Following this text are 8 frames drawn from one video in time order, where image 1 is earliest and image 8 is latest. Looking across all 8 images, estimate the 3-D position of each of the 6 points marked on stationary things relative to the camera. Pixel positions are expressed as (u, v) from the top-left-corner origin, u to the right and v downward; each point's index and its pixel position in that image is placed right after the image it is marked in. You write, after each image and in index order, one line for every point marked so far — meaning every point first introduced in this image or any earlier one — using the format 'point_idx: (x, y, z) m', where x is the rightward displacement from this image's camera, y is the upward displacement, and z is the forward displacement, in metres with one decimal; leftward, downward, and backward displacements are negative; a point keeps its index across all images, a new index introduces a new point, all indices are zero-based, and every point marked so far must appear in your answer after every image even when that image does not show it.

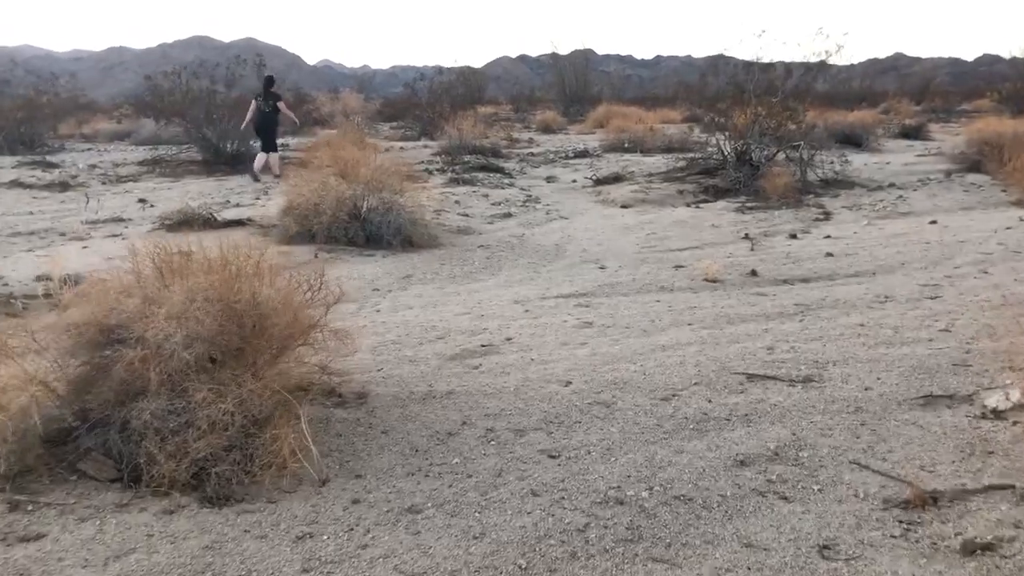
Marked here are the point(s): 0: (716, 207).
0: (+2.4, +0.9, +10.6) m
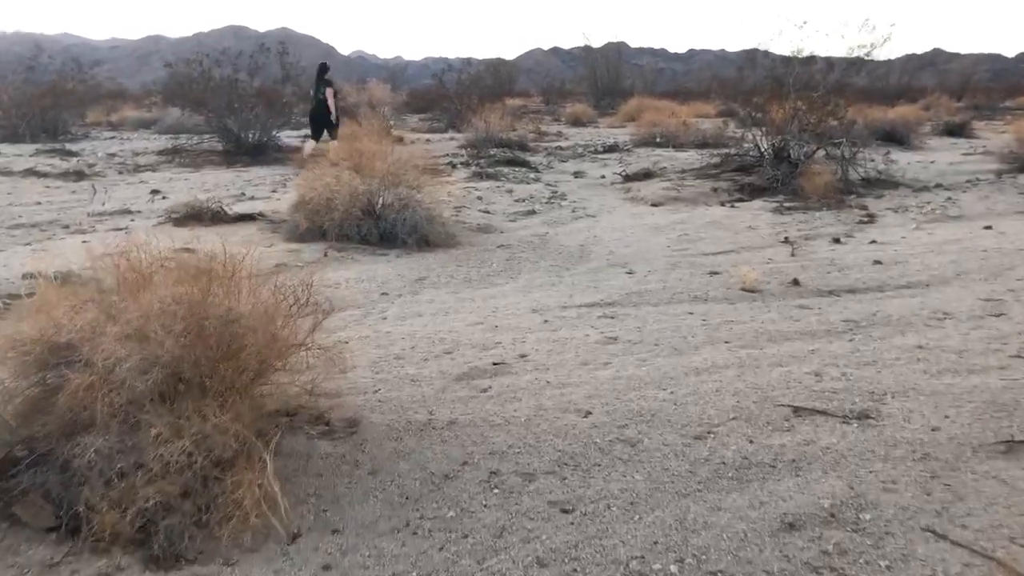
0: (+2.6, +0.9, +10.1) m
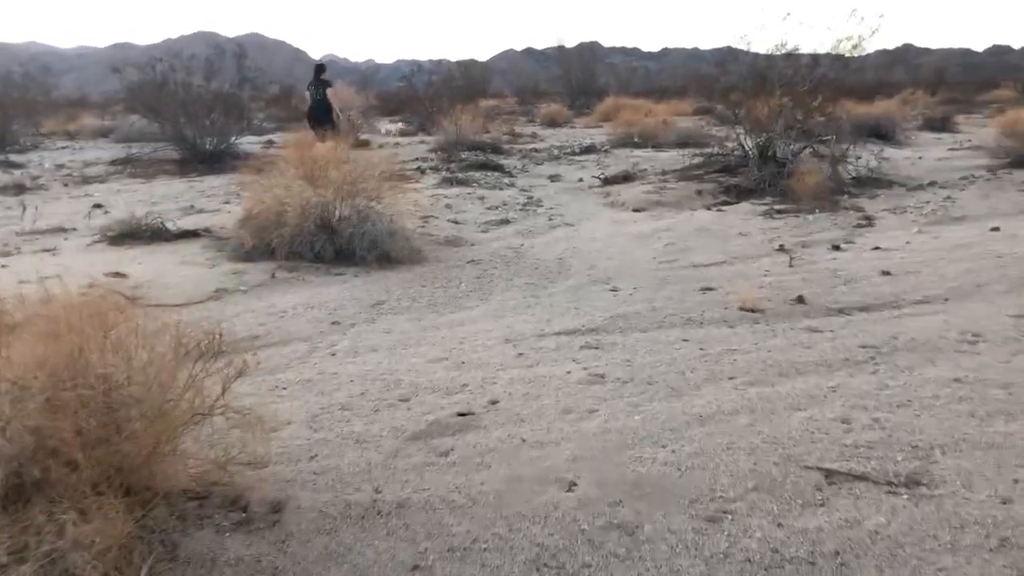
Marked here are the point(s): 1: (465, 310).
0: (+2.4, +0.8, +9.4) m
1: (-0.3, -0.1, +5.3) m
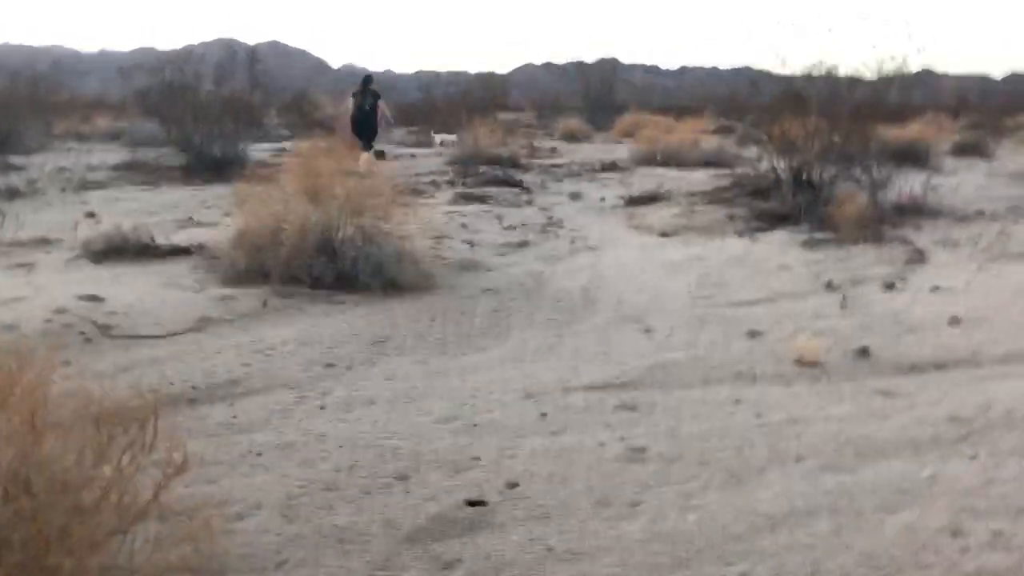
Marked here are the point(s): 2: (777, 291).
0: (+2.5, +0.5, +8.8) m
1: (-0.2, -0.3, +4.7) m
2: (+1.8, 0.0, +6.3) m
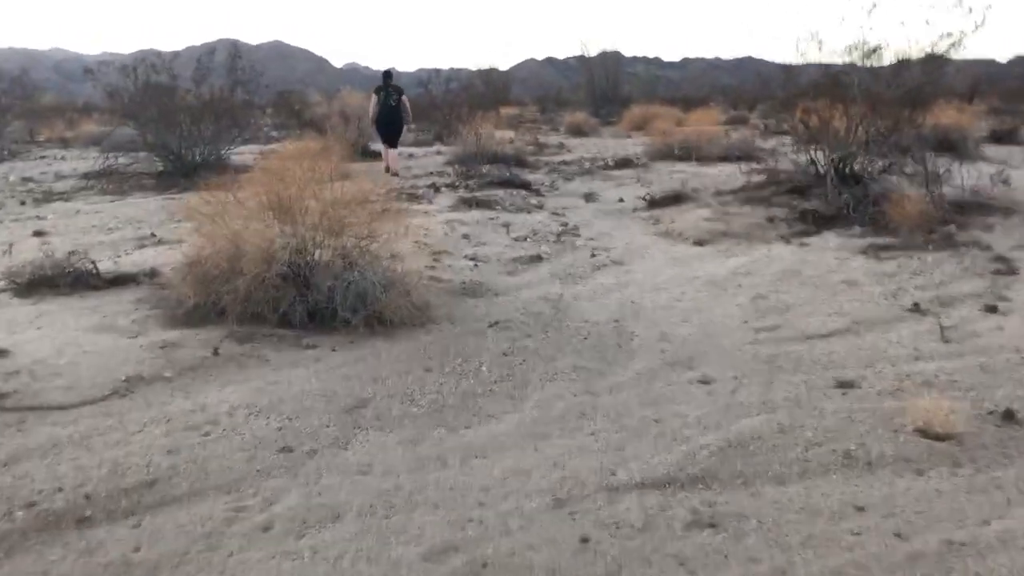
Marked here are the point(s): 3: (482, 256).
0: (+2.6, +0.4, +7.6) m
1: (-0.1, -0.5, +3.5) m
2: (+1.9, -0.2, +5.1) m
3: (-0.2, +0.2, +7.0) m
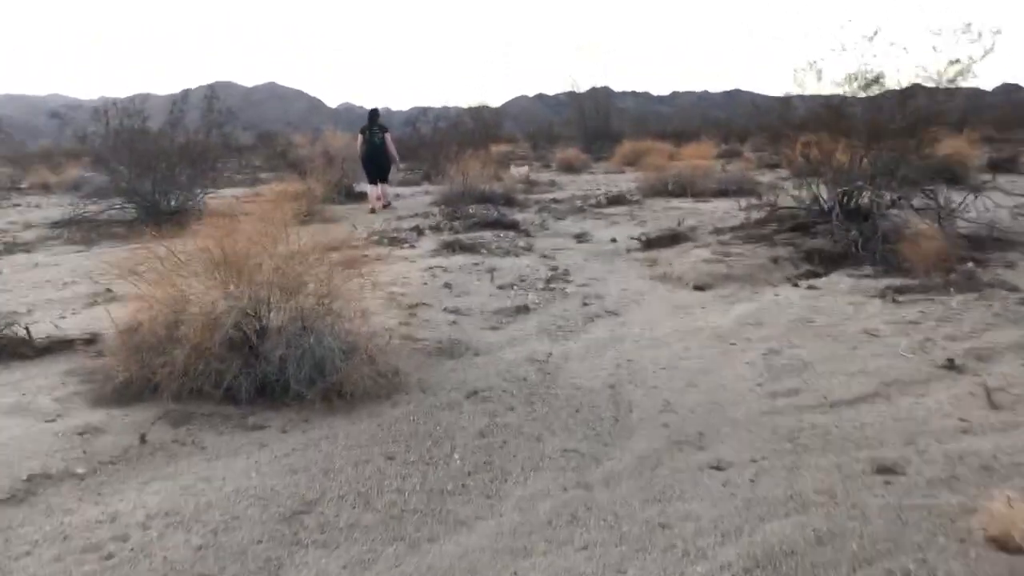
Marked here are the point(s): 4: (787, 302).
0: (+2.5, 0.0, +7.0) m
1: (-0.2, -0.8, +2.8) m
2: (+1.8, -0.4, +4.5) m
3: (-0.3, -0.1, +6.4) m
4: (+2.0, -0.1, +6.5) m
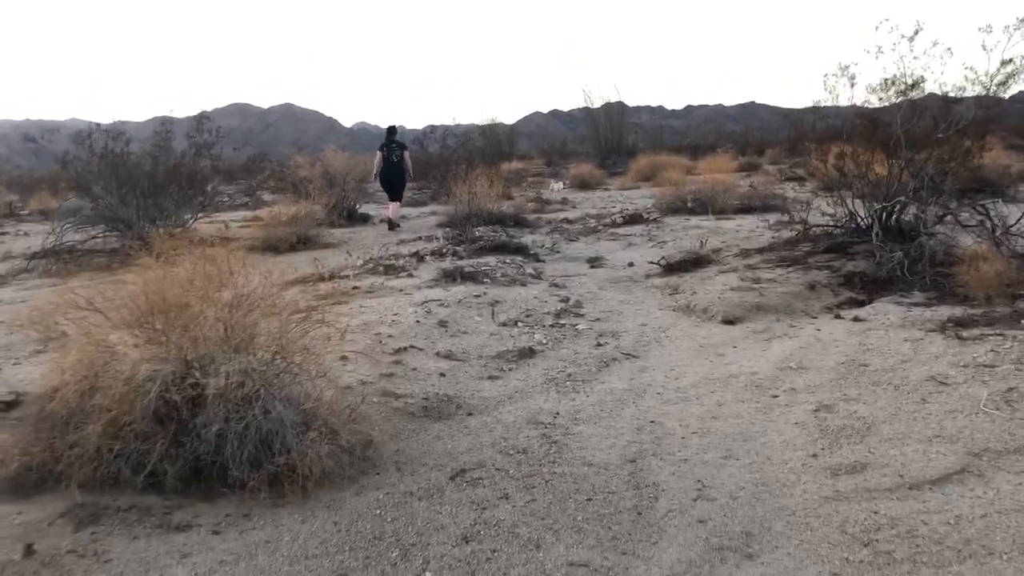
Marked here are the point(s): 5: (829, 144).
0: (+2.5, -0.2, +6.1) m
1: (-0.2, -1.0, +2.0) m
2: (+1.8, -0.6, +3.6) m
3: (-0.3, -0.4, +5.5) m
4: (+2.0, -0.3, +5.7) m
5: (+3.8, +1.7, +10.9) m
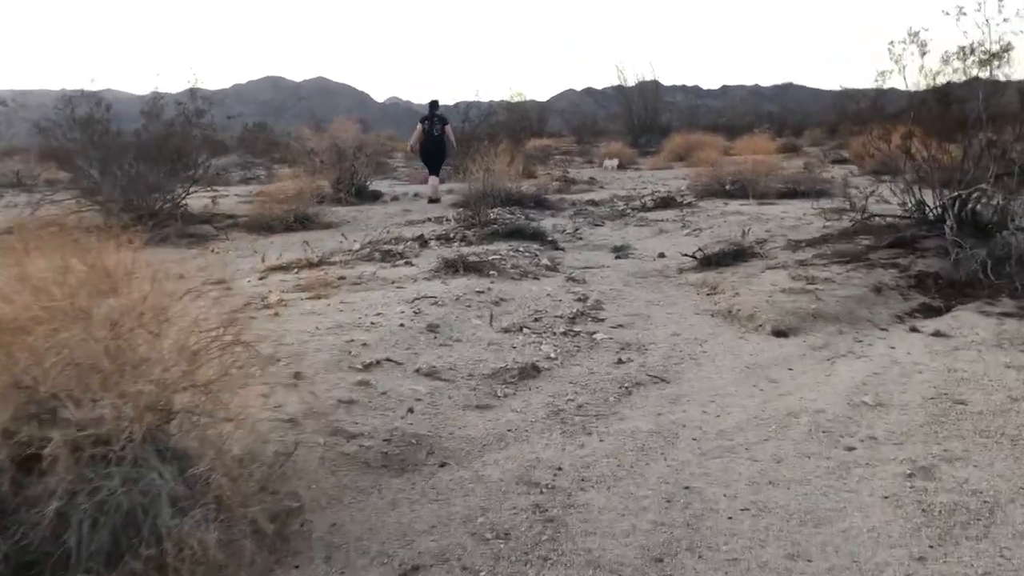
0: (+2.5, -0.3, +4.9) m
1: (-0.3, -1.0, +0.9) m
2: (+1.7, -0.7, +2.5) m
3: (-0.3, -0.4, +4.5) m
4: (+2.0, -0.4, +4.5) m
5: (+4.0, +1.7, +9.6) m
